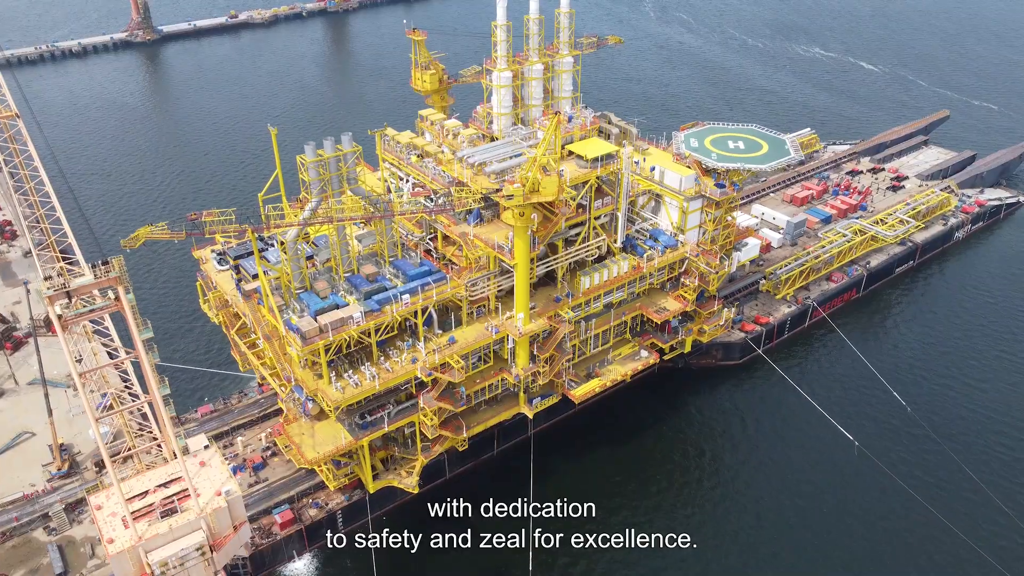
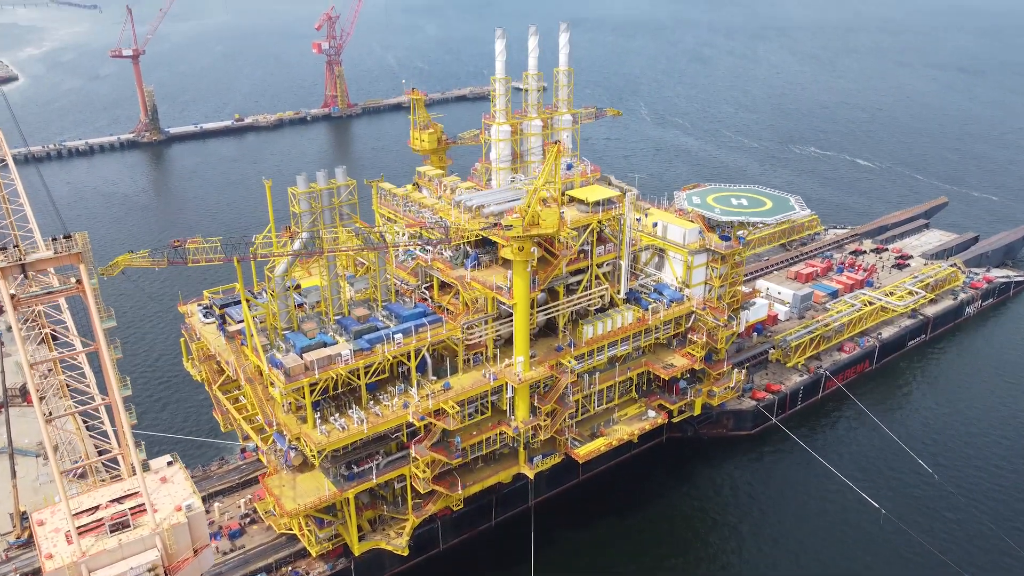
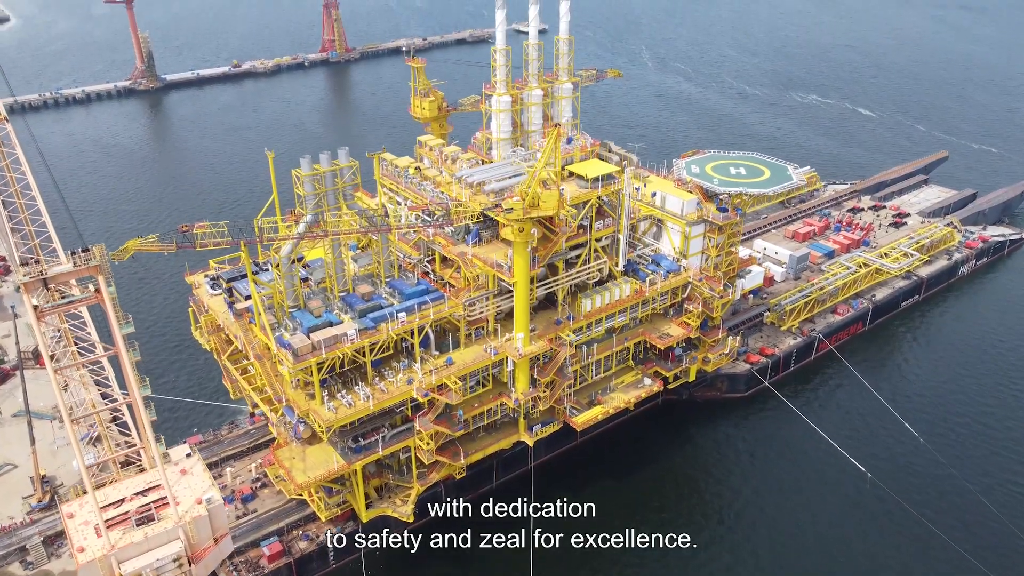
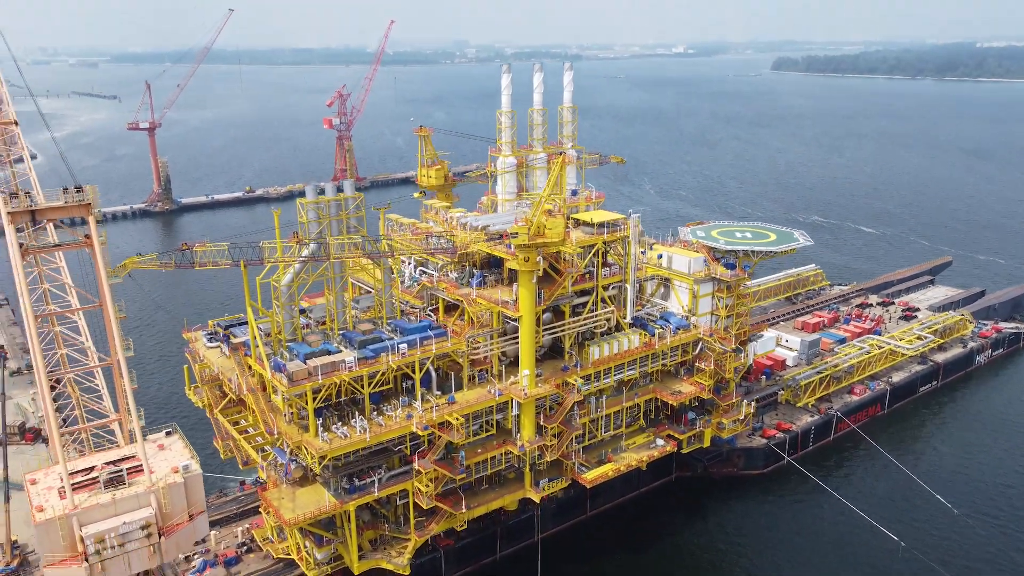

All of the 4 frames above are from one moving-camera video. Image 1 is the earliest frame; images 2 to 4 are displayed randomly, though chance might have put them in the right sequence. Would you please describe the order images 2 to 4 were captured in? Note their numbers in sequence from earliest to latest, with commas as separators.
3, 2, 4
